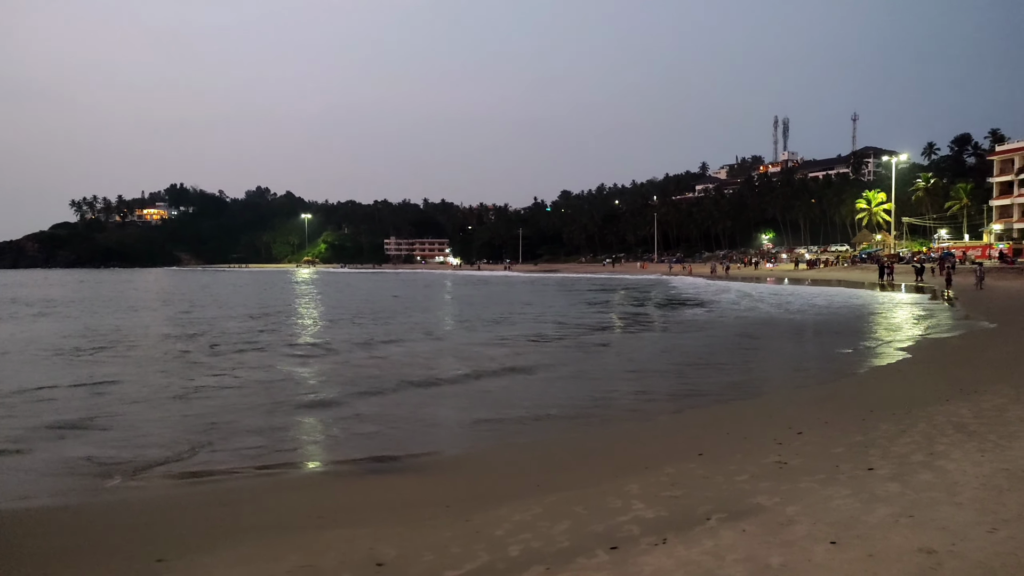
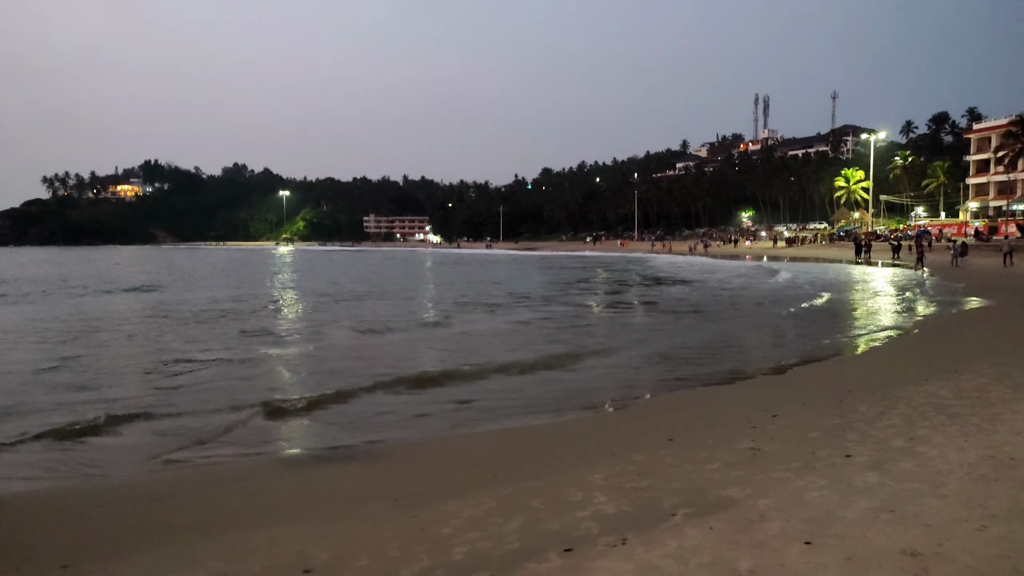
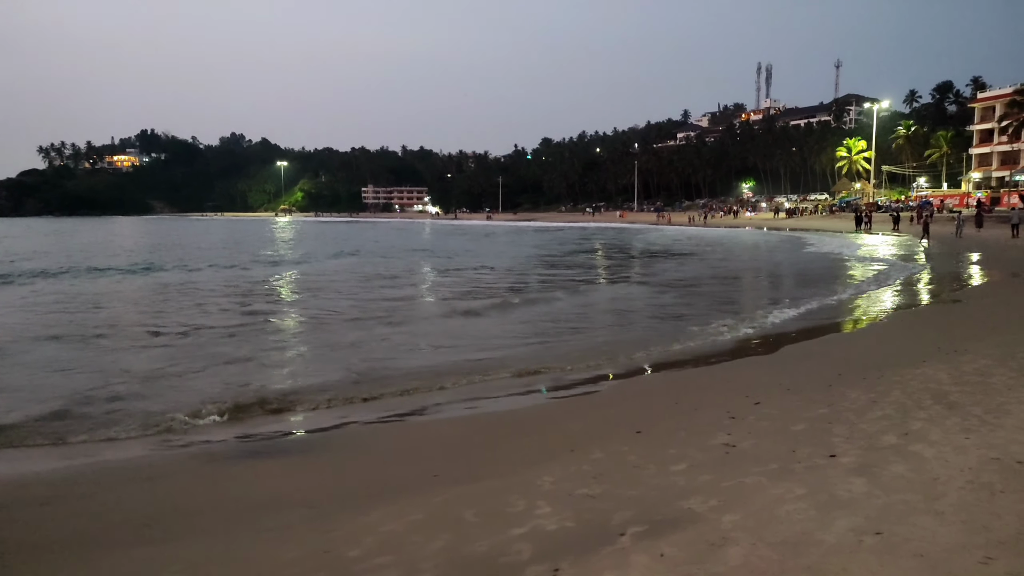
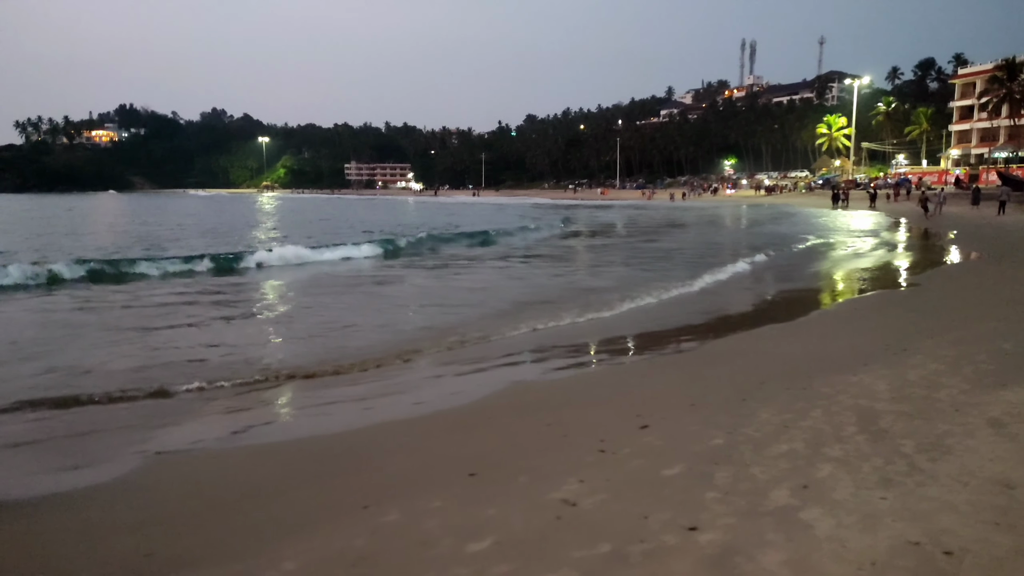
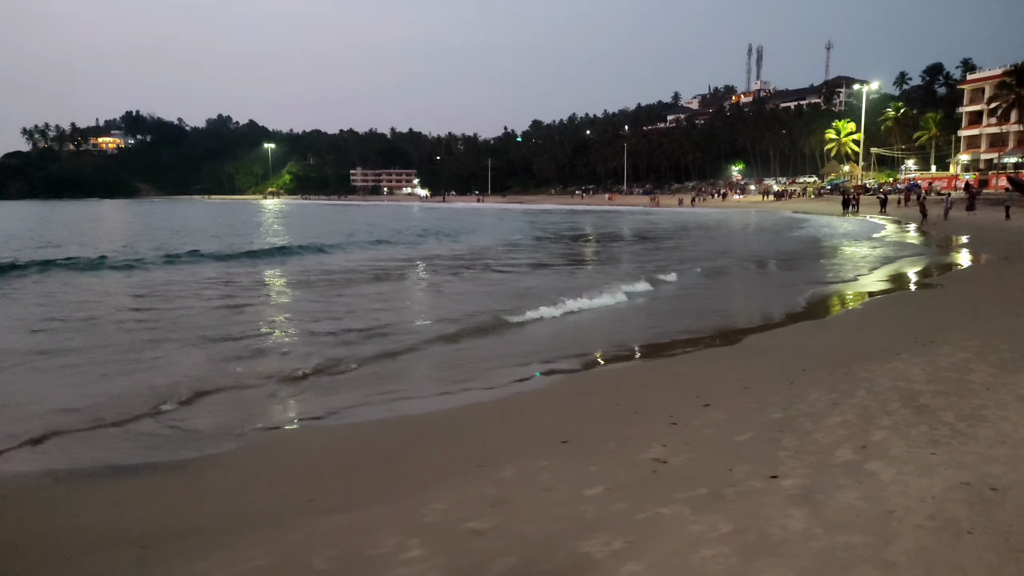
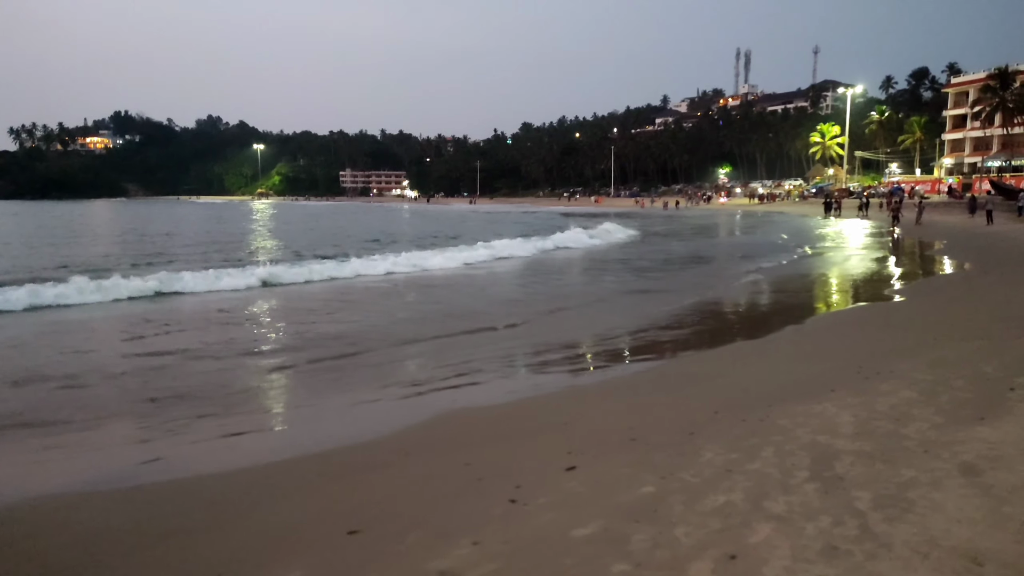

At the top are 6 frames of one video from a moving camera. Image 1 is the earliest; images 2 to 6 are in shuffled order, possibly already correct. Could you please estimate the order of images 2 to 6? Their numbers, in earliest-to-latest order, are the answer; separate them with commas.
2, 3, 5, 4, 6
